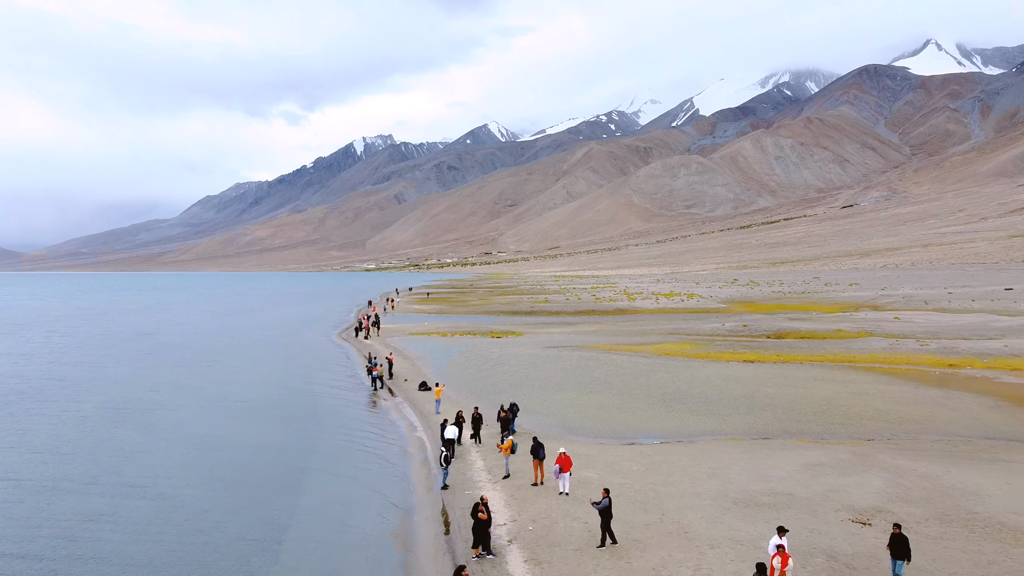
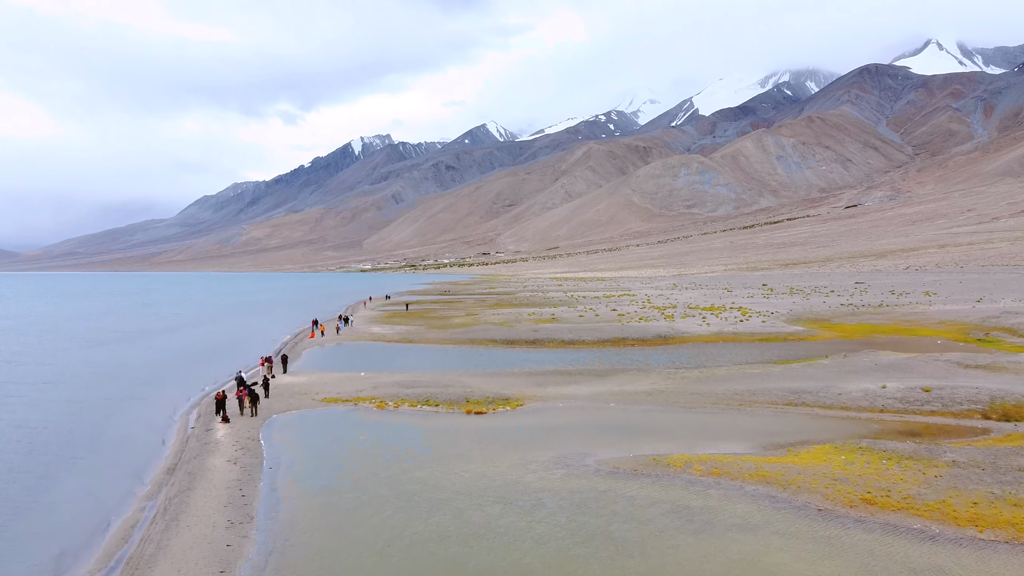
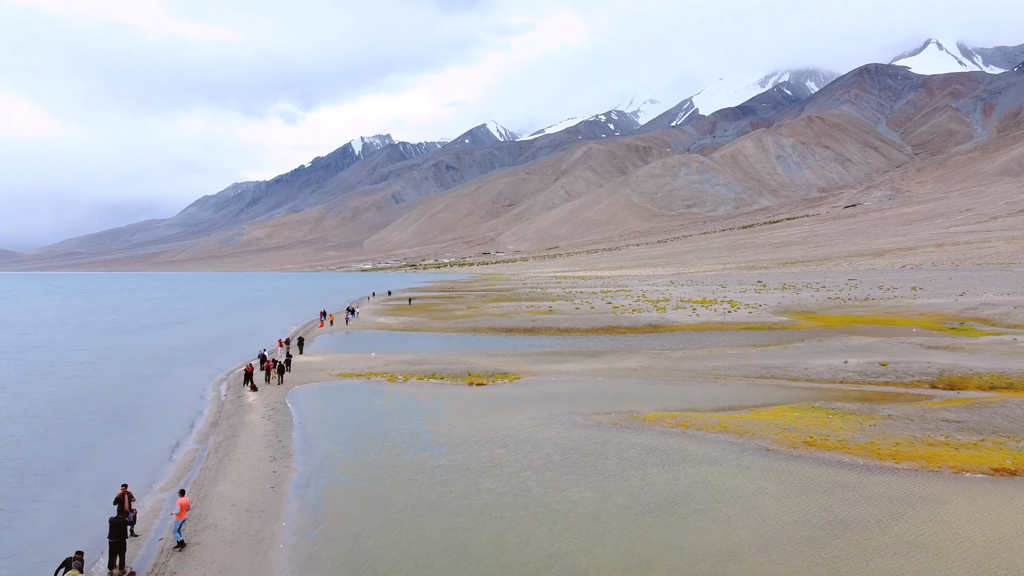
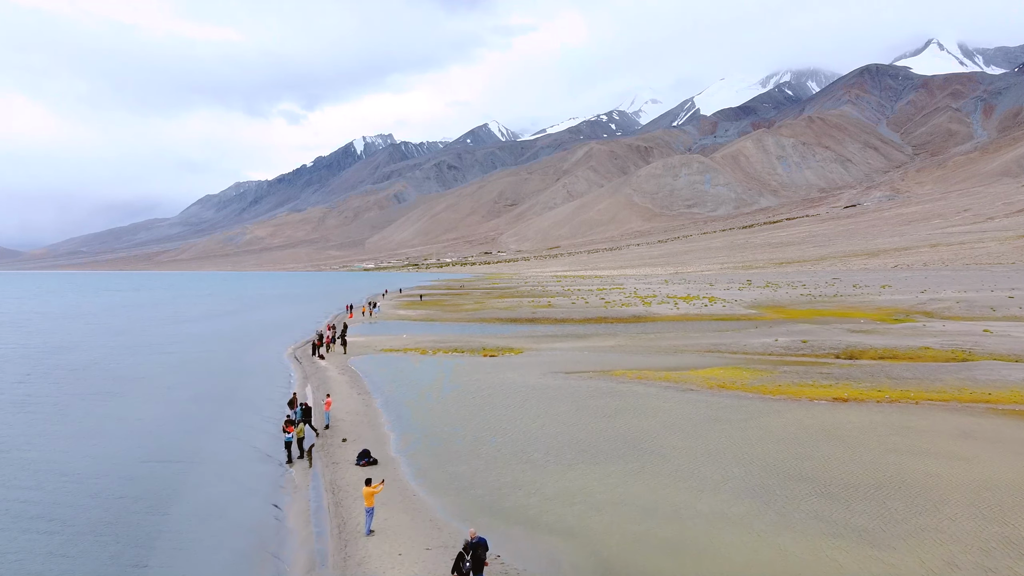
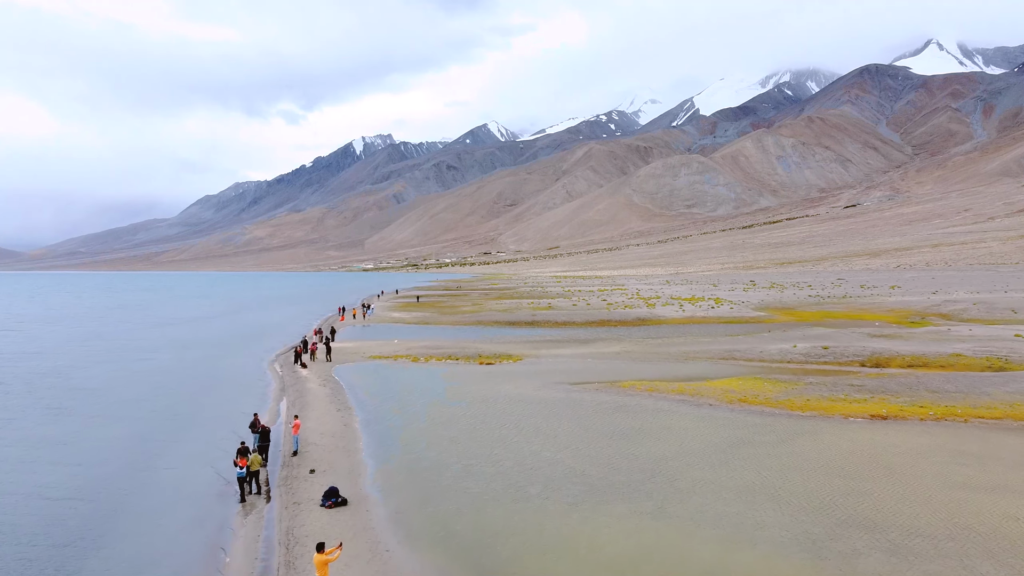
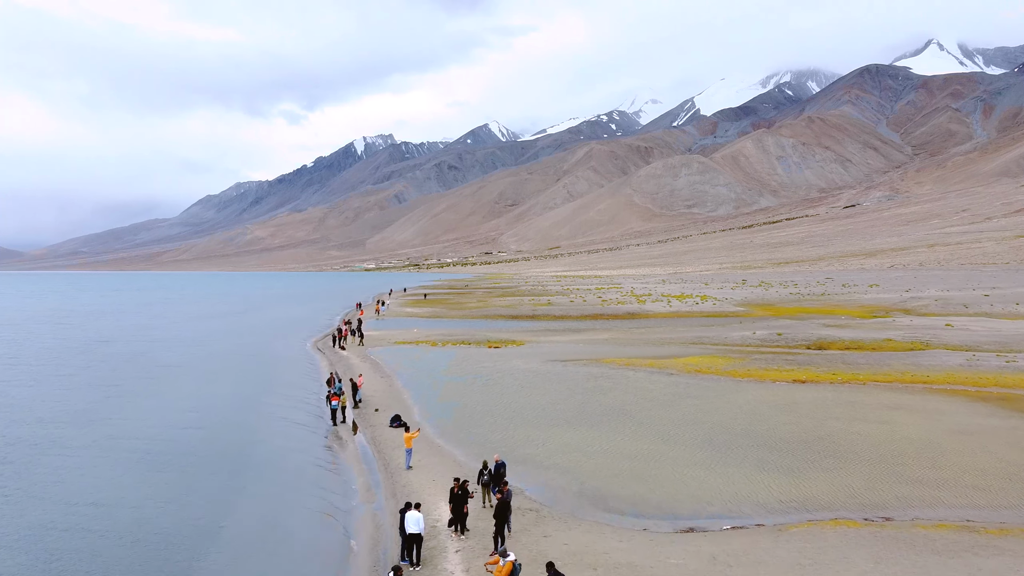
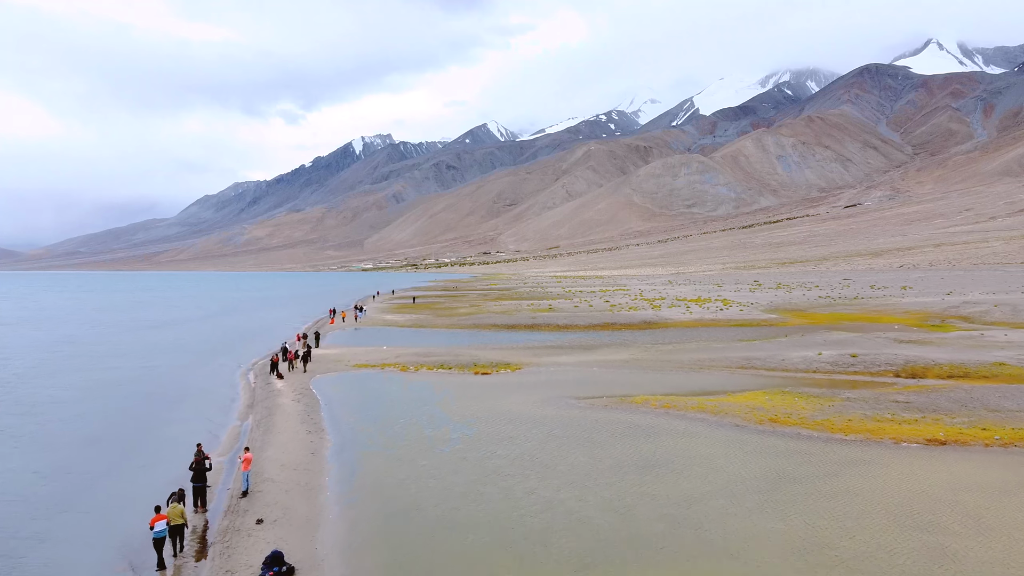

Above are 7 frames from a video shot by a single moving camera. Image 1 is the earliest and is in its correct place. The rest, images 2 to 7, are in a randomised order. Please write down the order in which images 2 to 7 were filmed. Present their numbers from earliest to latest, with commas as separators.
6, 4, 5, 7, 3, 2
